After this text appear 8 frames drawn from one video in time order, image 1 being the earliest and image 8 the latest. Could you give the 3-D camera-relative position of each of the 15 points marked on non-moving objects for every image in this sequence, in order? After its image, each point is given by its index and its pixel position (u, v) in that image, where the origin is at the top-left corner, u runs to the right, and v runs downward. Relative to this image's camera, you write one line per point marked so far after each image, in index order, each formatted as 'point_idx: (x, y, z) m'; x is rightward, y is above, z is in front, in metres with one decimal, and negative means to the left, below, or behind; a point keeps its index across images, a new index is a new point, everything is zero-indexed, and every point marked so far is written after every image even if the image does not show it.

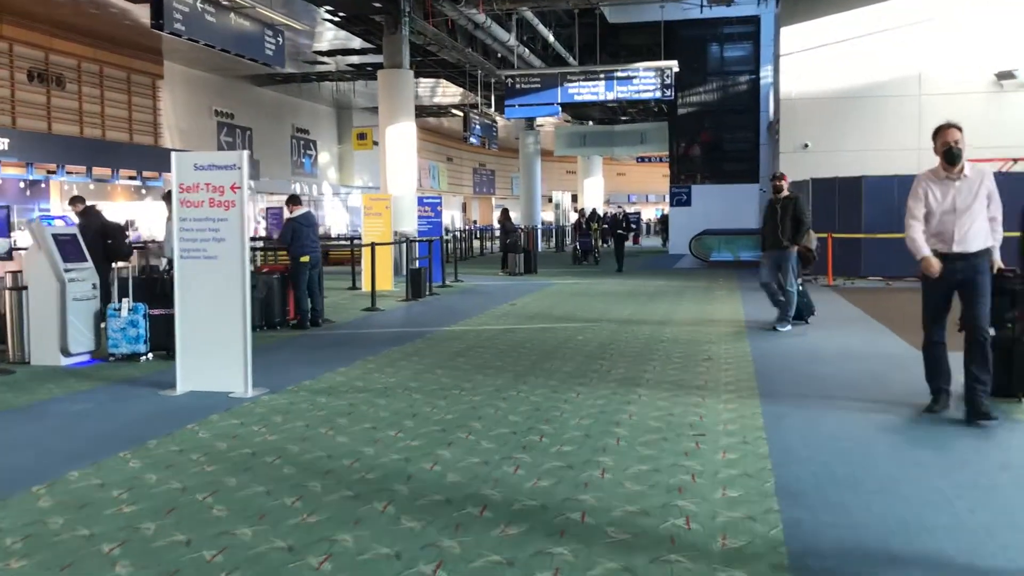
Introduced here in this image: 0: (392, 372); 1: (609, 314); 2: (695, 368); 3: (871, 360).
0: (-1.0, -0.7, +7.5) m
1: (+1.3, -0.3, +12.0) m
2: (+1.5, -0.6, +7.6) m
3: (+3.0, -0.6, +7.7) m
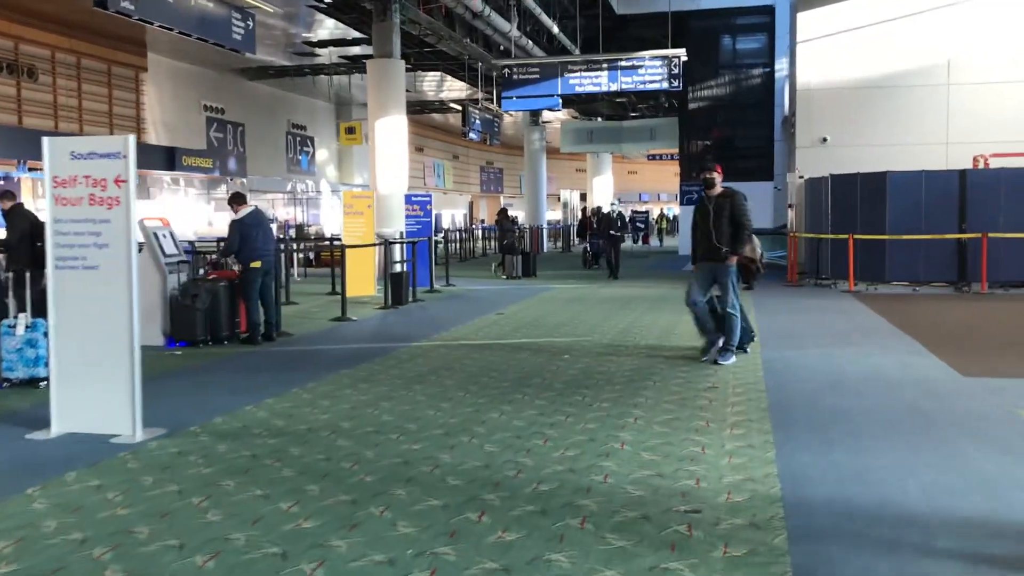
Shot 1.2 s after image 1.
0: (-1.3, -0.8, +6.2) m
1: (+1.1, -0.4, +10.7) m
2: (+1.2, -0.7, +6.3) m
3: (+2.8, -0.7, +6.4) m
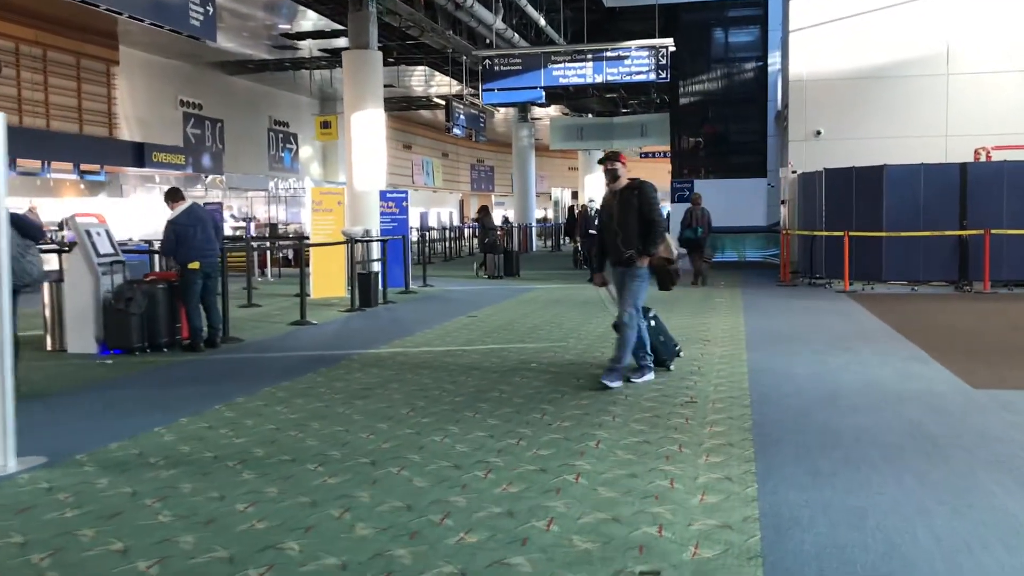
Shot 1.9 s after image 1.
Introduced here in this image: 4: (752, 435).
0: (-1.6, -0.8, +5.5) m
1: (+0.7, -0.4, +9.9) m
2: (+0.9, -0.8, +5.6) m
3: (+2.5, -0.7, +5.6) m
4: (+1.3, -0.8, +5.0) m
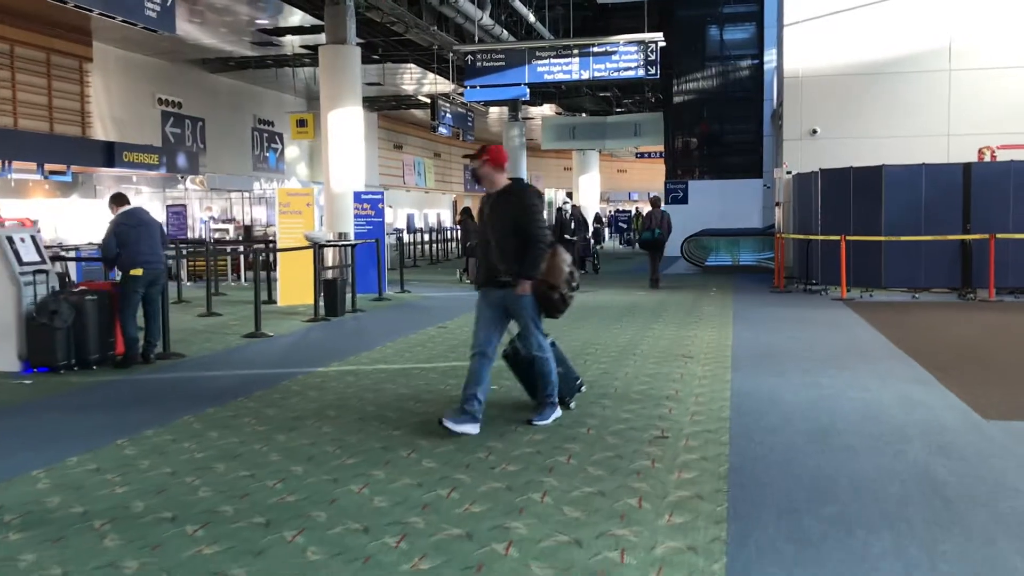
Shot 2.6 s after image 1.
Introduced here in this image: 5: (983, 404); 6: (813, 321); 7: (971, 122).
0: (-1.9, -0.9, +4.7) m
1: (+0.4, -0.5, +9.1) m
2: (+0.6, -0.9, +4.8) m
3: (+2.2, -0.8, +4.9) m
4: (+1.0, -0.9, +4.3) m
5: (+3.0, -0.7, +5.9) m
6: (+3.5, -0.4, +10.7) m
7: (+7.7, +2.8, +15.7) m
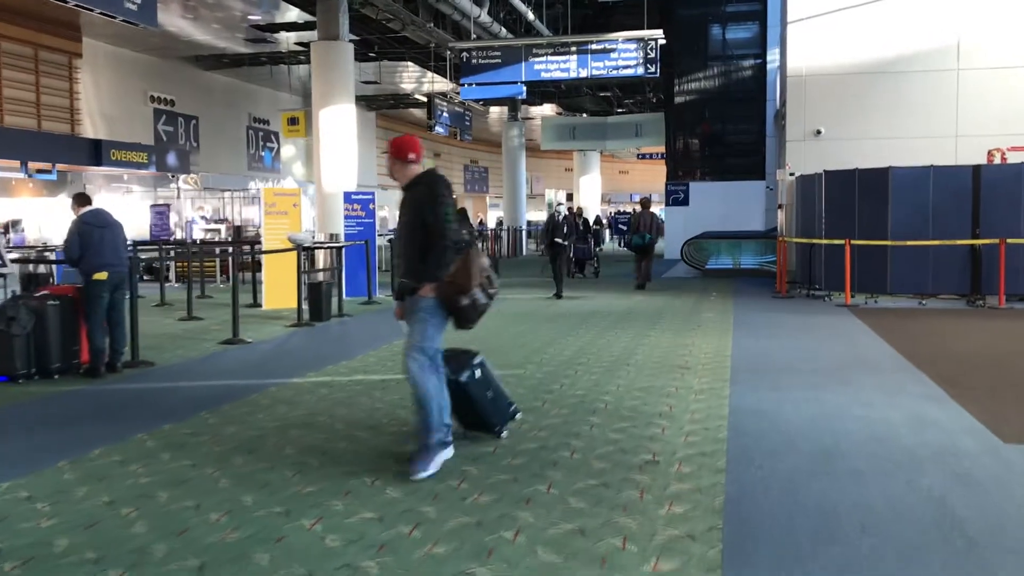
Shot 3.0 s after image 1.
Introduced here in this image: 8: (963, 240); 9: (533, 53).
0: (-2.0, -0.9, +4.3) m
1: (+0.3, -0.6, +8.7) m
2: (+0.5, -0.9, +4.4) m
3: (+2.1, -0.9, +4.5) m
4: (+0.9, -1.0, +3.8) m
5: (+2.9, -0.8, +5.5) m
6: (+3.4, -0.4, +10.3) m
7: (+7.7, +2.7, +15.3) m
8: (+6.0, +0.6, +12.3) m
9: (+0.4, +4.3, +17.0) m
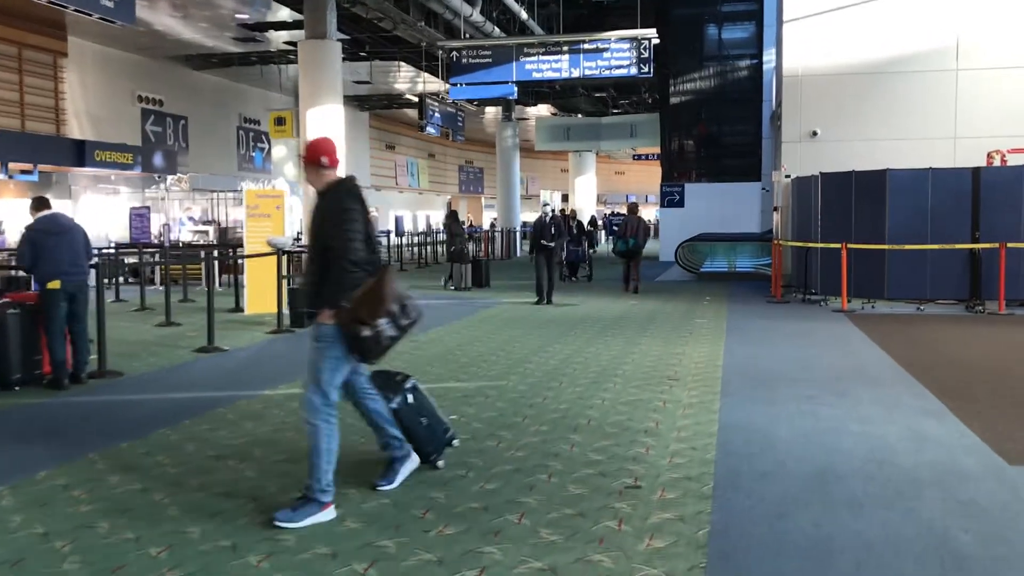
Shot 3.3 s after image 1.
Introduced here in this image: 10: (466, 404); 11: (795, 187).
0: (-2.1, -1.0, +4.0) m
1: (+0.2, -0.6, +8.4) m
2: (+0.4, -1.0, +4.1) m
3: (+1.9, -1.0, +4.2) m
4: (+0.7, -1.0, +3.5) m
5: (+2.7, -0.9, +5.2) m
6: (+3.2, -0.5, +10.0) m
7: (+7.5, +2.6, +15.0) m
8: (+5.8, +0.6, +12.0) m
9: (+0.2, +4.2, +16.7) m
10: (-0.3, -0.8, +6.4) m
11: (+4.4, +1.6, +14.4) m
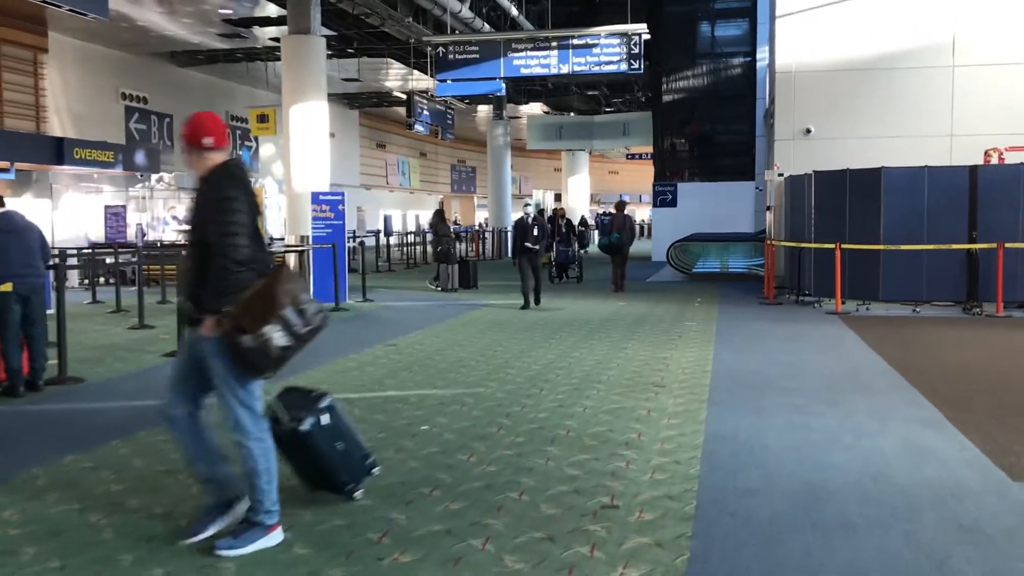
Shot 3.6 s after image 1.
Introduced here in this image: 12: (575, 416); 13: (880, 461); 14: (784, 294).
0: (-2.3, -1.0, +3.6) m
1: (0.0, -0.7, +8.1) m
2: (+0.3, -1.0, +3.8) m
3: (+1.8, -1.0, +3.8) m
4: (+0.6, -1.0, +3.2) m
5: (+2.6, -0.9, +4.9) m
6: (+3.0, -0.5, +9.7) m
7: (+7.3, +2.6, +14.7) m
8: (+5.6, +0.6, +11.7) m
9: (0.0, +4.2, +16.4) m
10: (-0.5, -0.8, +6.1) m
11: (+4.2, +1.6, +14.1) m
12: (+0.4, -0.8, +5.9) m
13: (+1.9, -0.9, +4.8) m
14: (+4.3, -0.1, +14.6) m
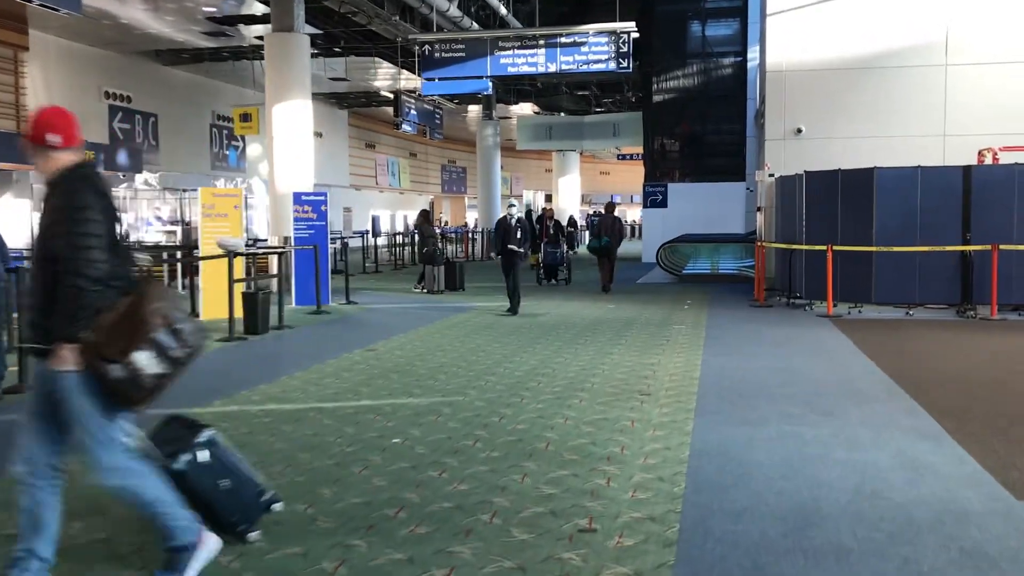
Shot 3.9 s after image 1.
0: (-2.4, -1.0, +3.4) m
1: (-0.1, -0.7, +7.8) m
2: (+0.1, -1.0, +3.5) m
3: (+1.7, -1.0, +3.6) m
4: (+0.5, -1.1, +2.9) m
5: (+2.5, -0.9, +4.6) m
6: (+2.9, -0.6, +9.4) m
7: (+7.1, +2.6, +14.5) m
8: (+5.4, +0.5, +11.5) m
9: (-0.2, +4.2, +16.1) m
10: (-0.6, -0.8, +5.8) m
11: (+4.0, +1.5, +13.9) m
12: (+0.3, -0.8, +5.6) m
13: (+1.8, -0.9, +4.6) m
14: (+4.1, -0.1, +14.3) m
